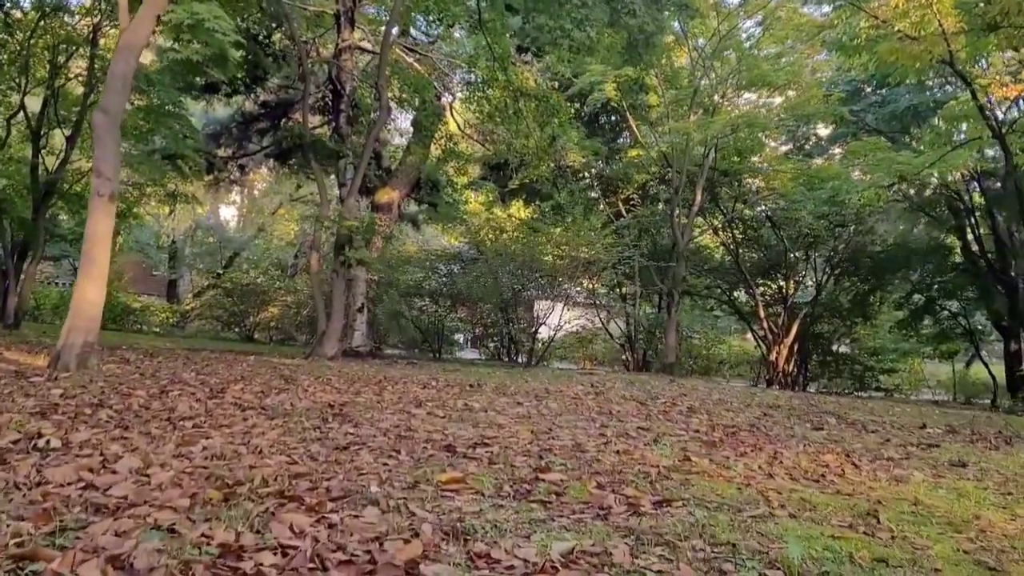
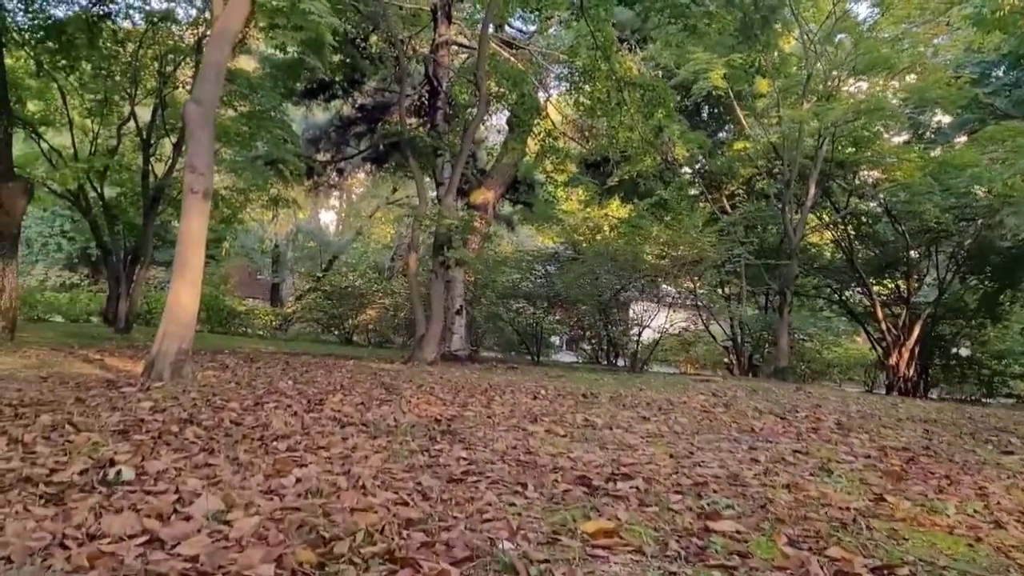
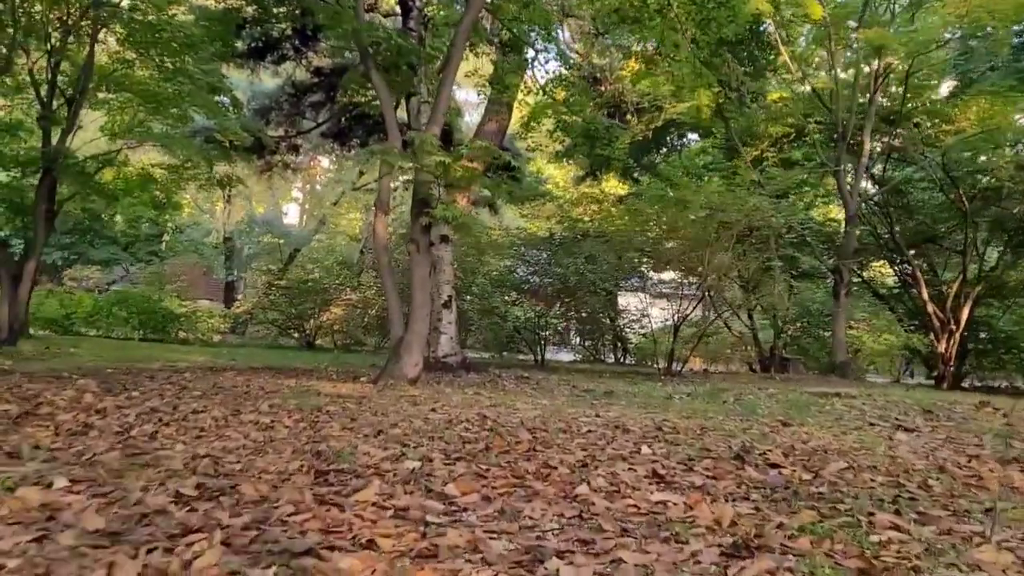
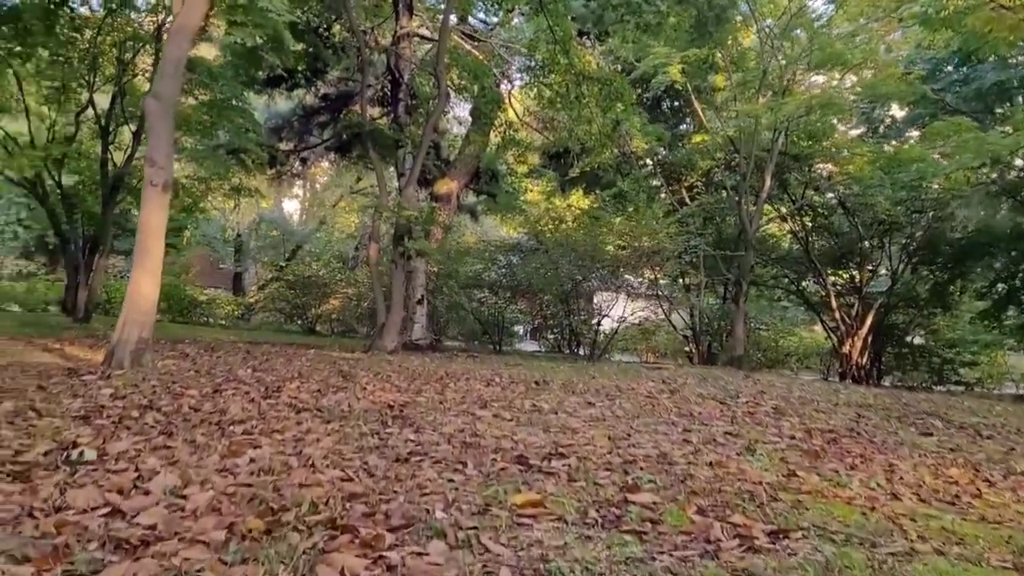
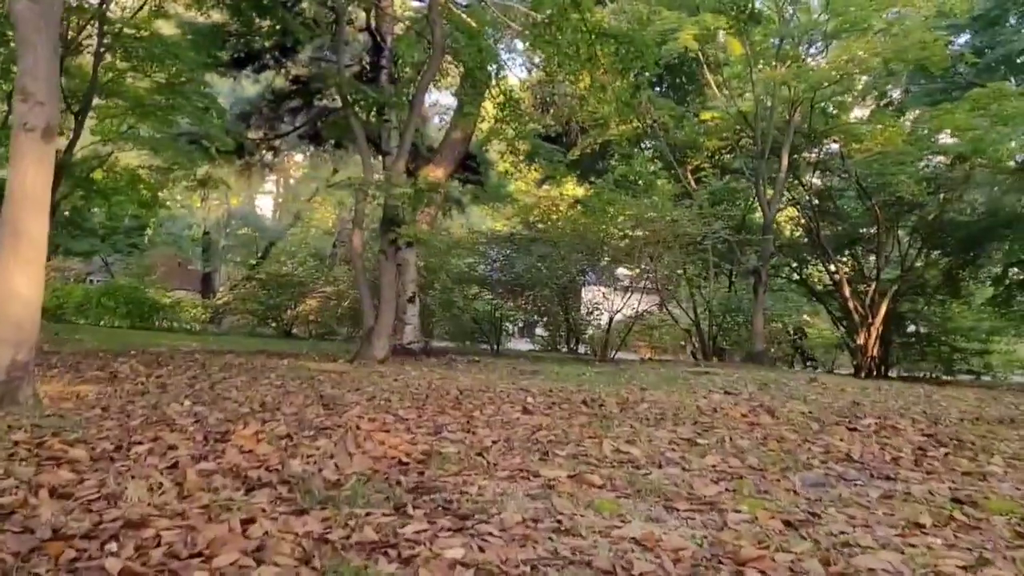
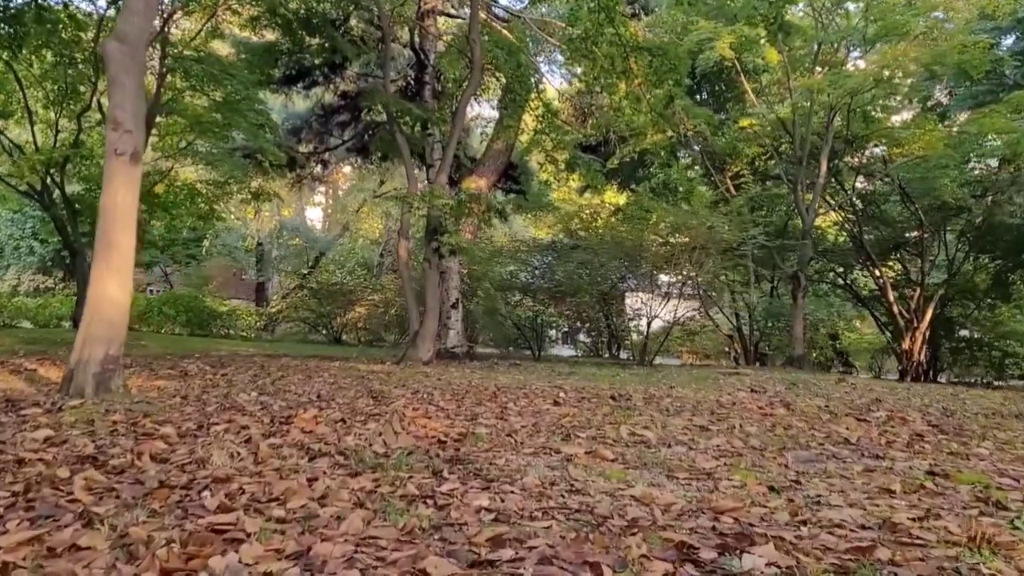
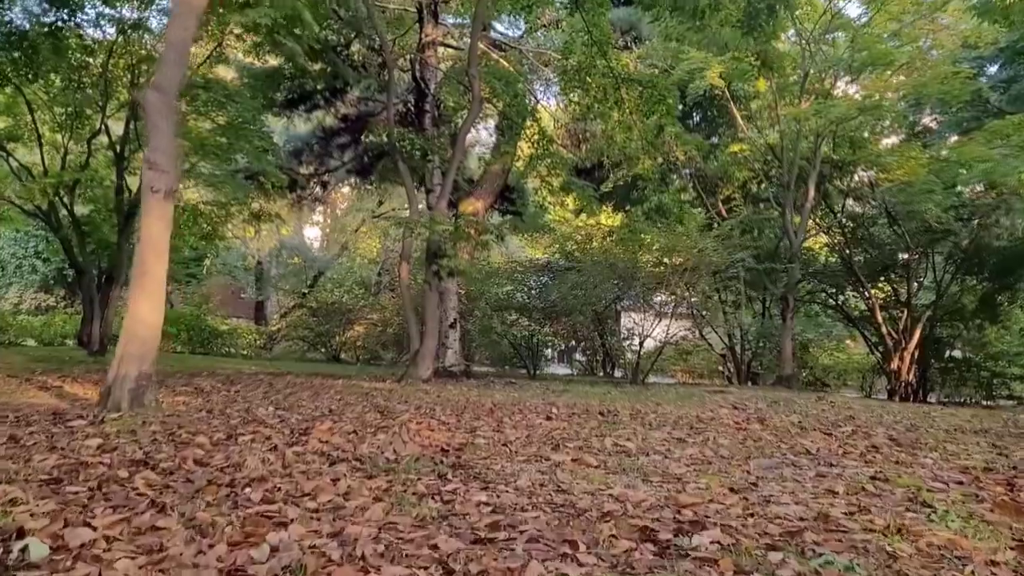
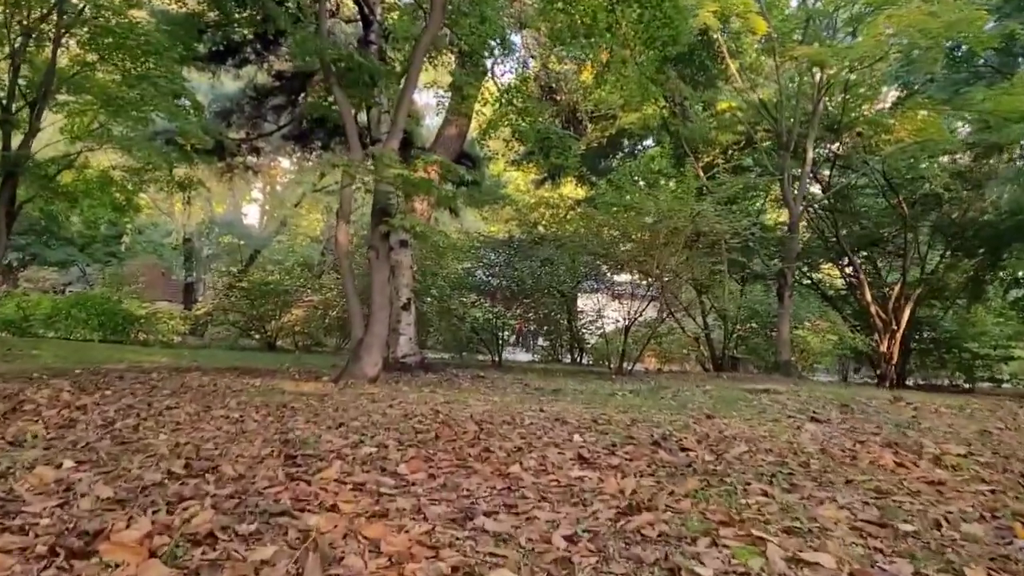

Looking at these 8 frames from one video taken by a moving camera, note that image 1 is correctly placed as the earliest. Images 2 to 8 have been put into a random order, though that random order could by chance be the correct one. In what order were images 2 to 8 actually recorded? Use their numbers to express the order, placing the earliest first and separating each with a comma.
4, 2, 7, 6, 5, 8, 3
